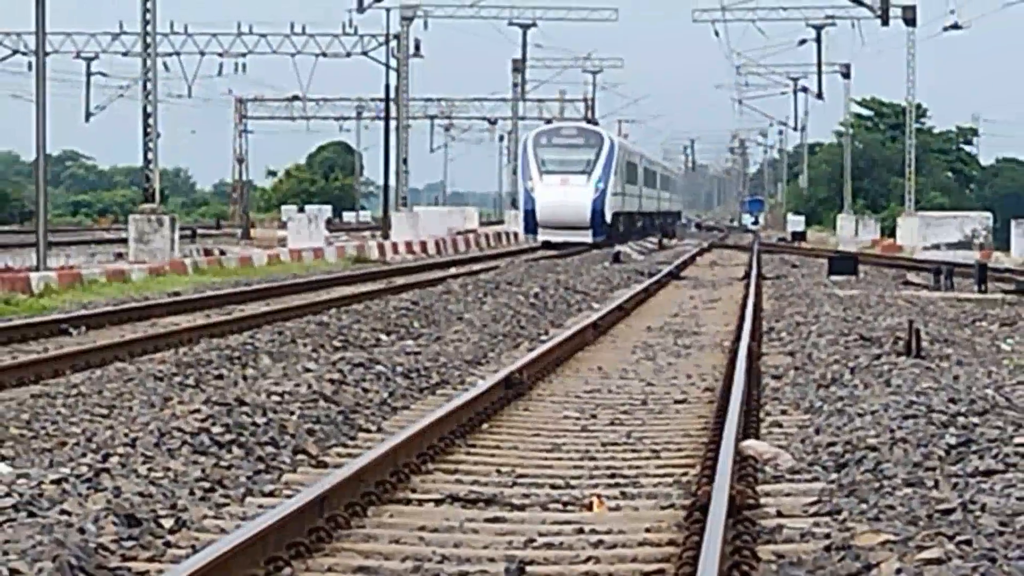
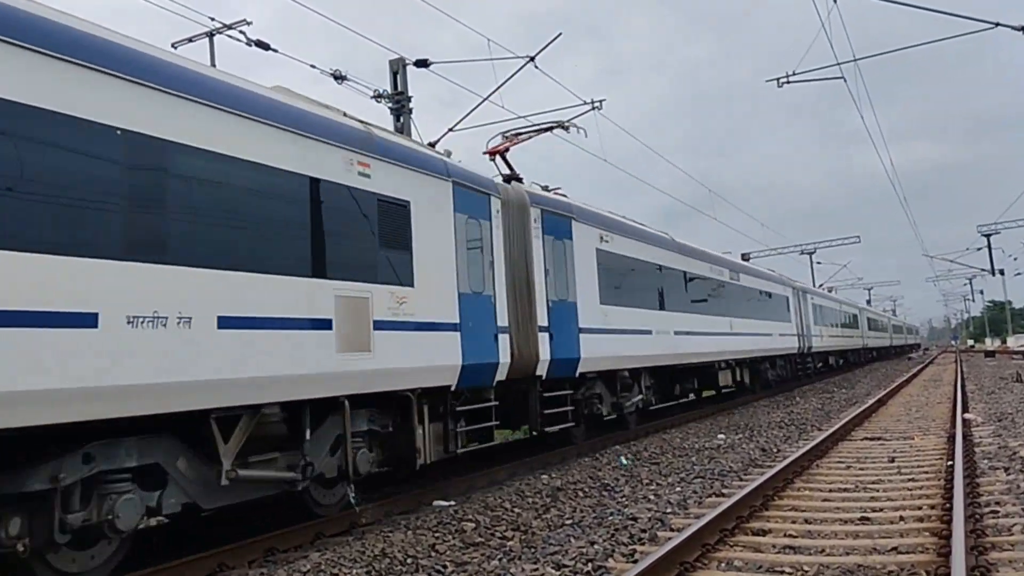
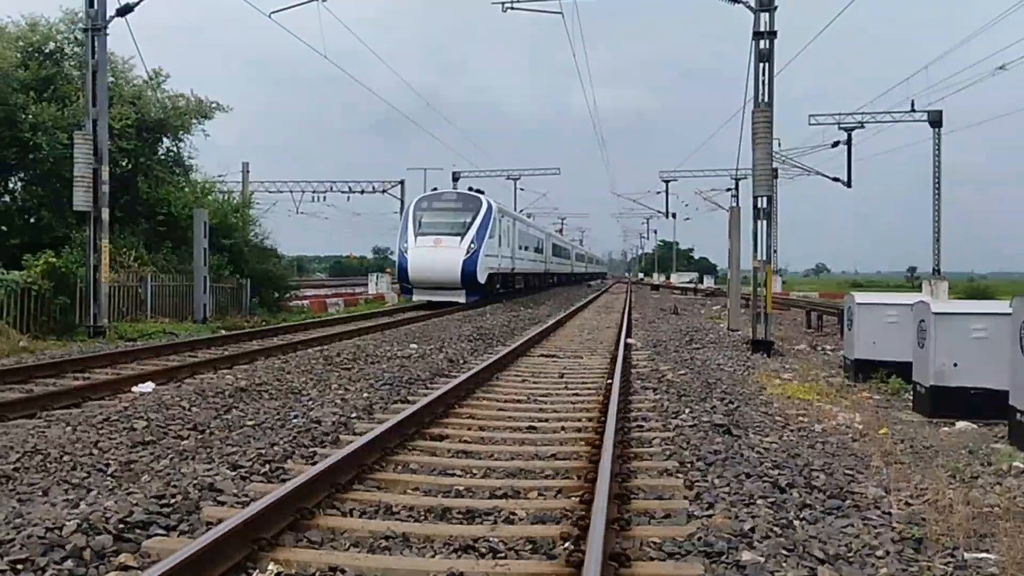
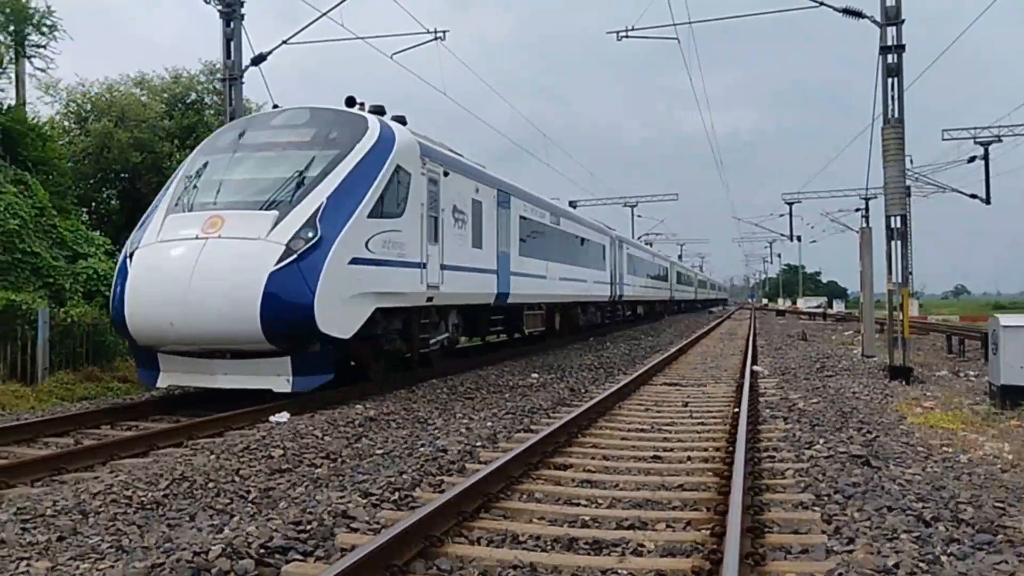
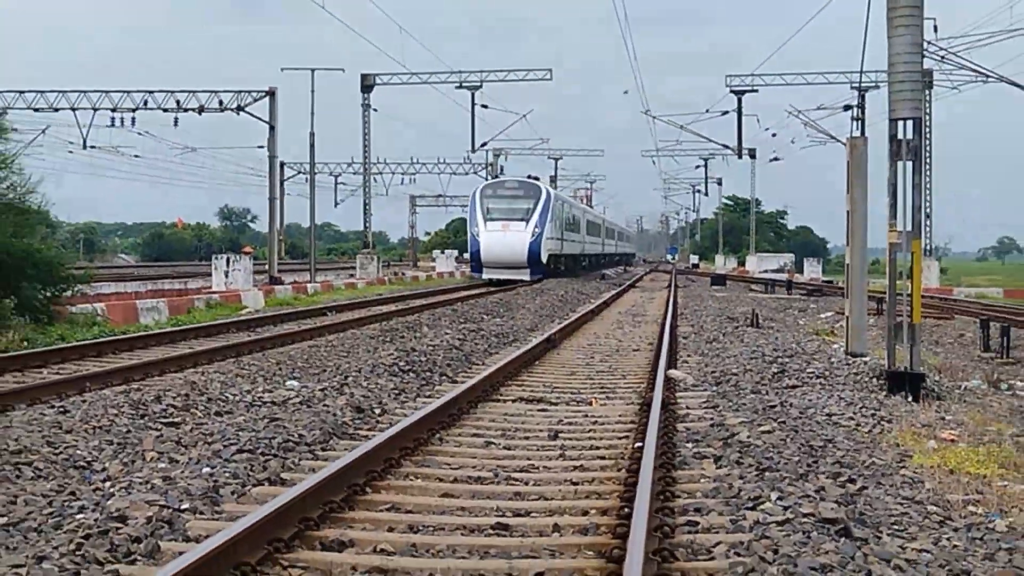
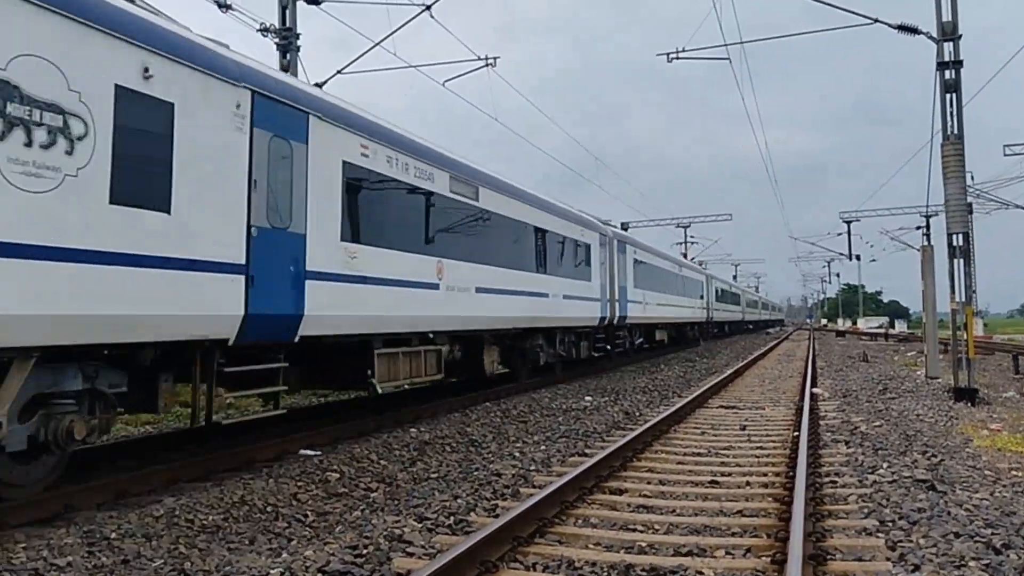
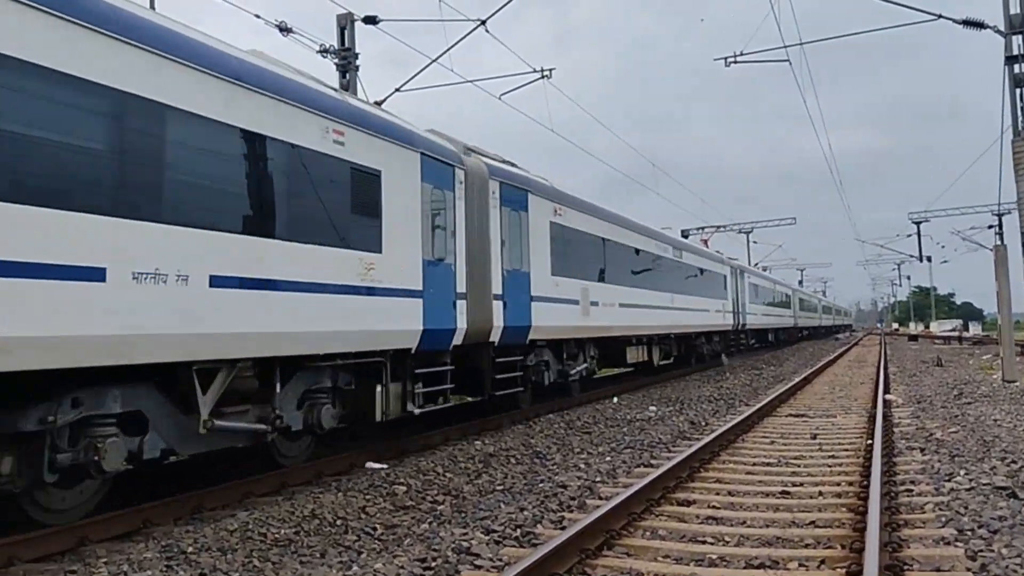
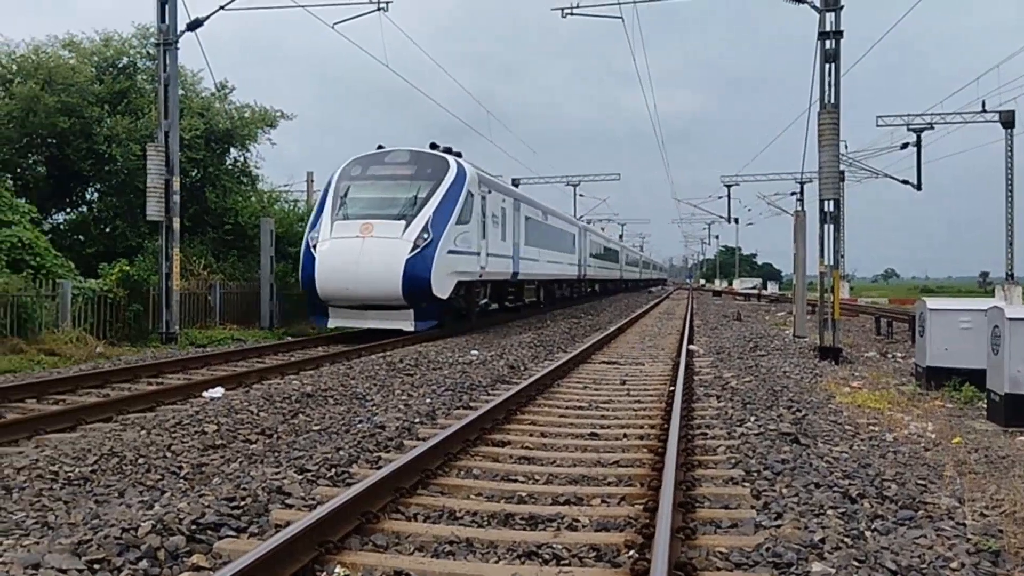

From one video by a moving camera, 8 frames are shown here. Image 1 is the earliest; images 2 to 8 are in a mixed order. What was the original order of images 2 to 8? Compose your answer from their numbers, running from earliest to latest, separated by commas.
5, 3, 8, 4, 6, 7, 2
